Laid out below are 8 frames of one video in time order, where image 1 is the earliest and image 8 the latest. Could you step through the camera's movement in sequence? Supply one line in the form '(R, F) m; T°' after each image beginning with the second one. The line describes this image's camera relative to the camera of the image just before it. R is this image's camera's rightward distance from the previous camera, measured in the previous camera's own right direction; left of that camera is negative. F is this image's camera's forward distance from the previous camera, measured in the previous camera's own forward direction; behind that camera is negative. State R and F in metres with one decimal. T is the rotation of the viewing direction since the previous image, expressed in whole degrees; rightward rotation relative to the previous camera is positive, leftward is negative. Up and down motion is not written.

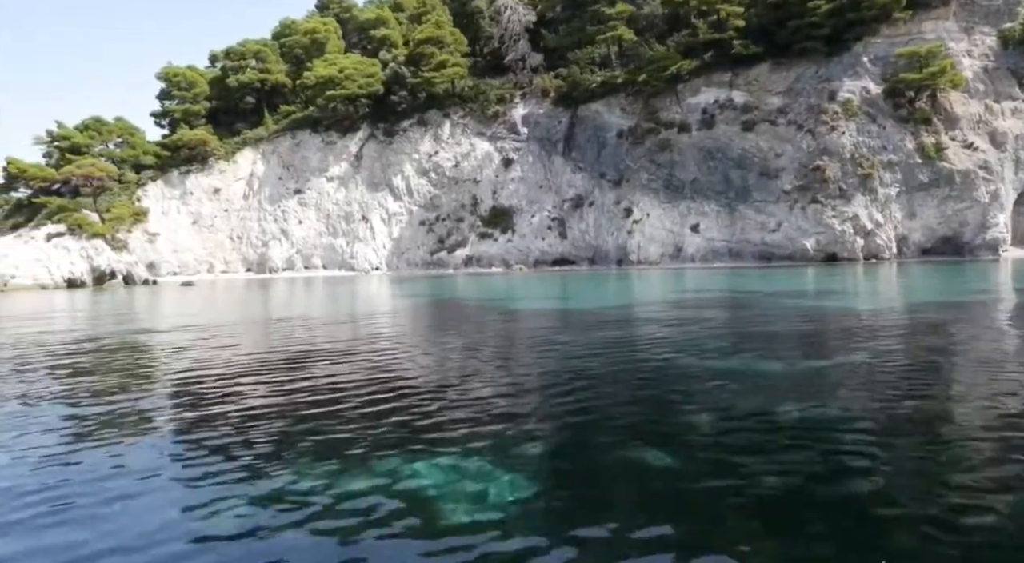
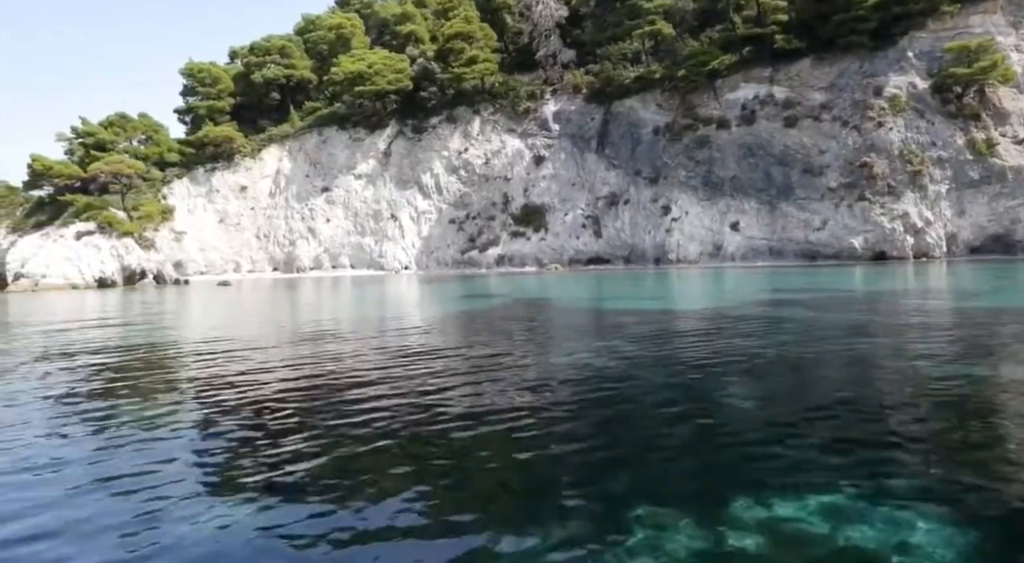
(-2.1, +0.9) m; 0°
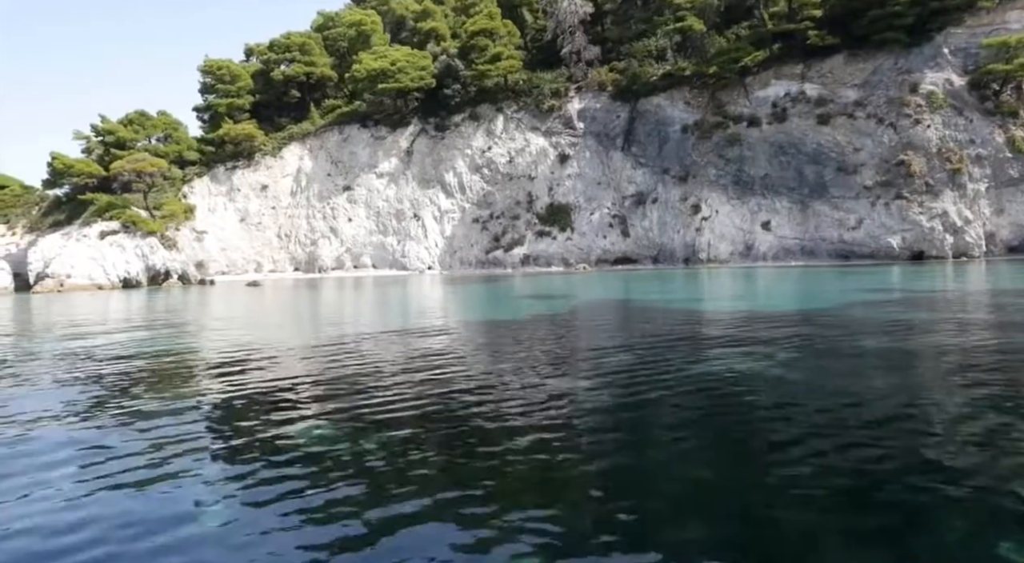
(-1.6, +0.6) m; 0°
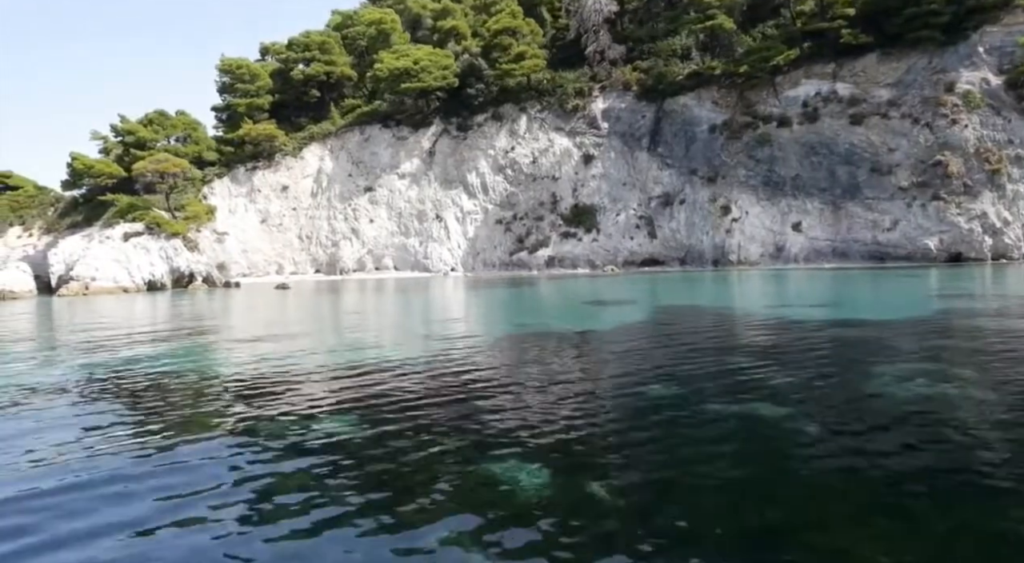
(-1.5, +0.6) m; 0°
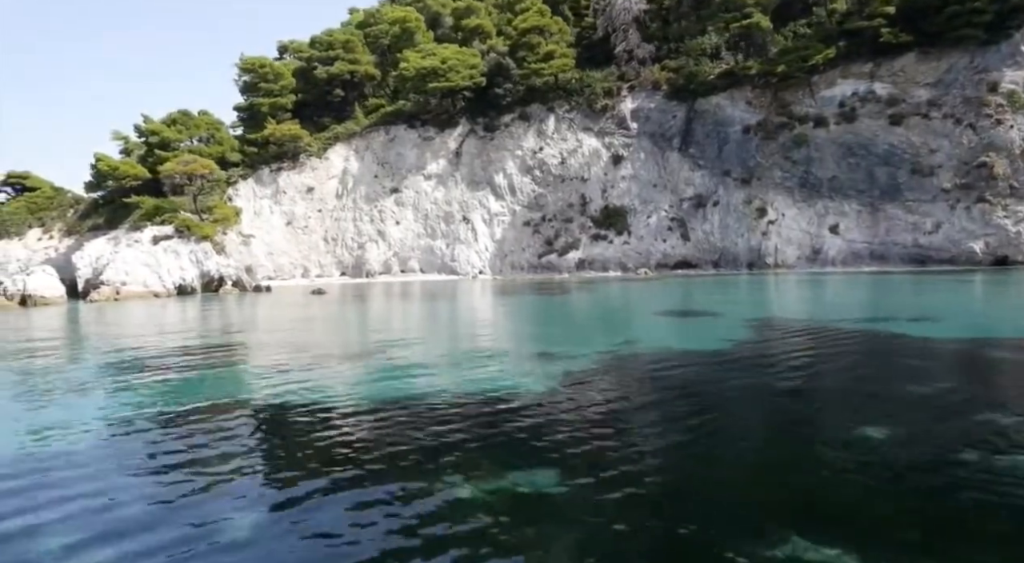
(-1.8, +0.7) m; 0°
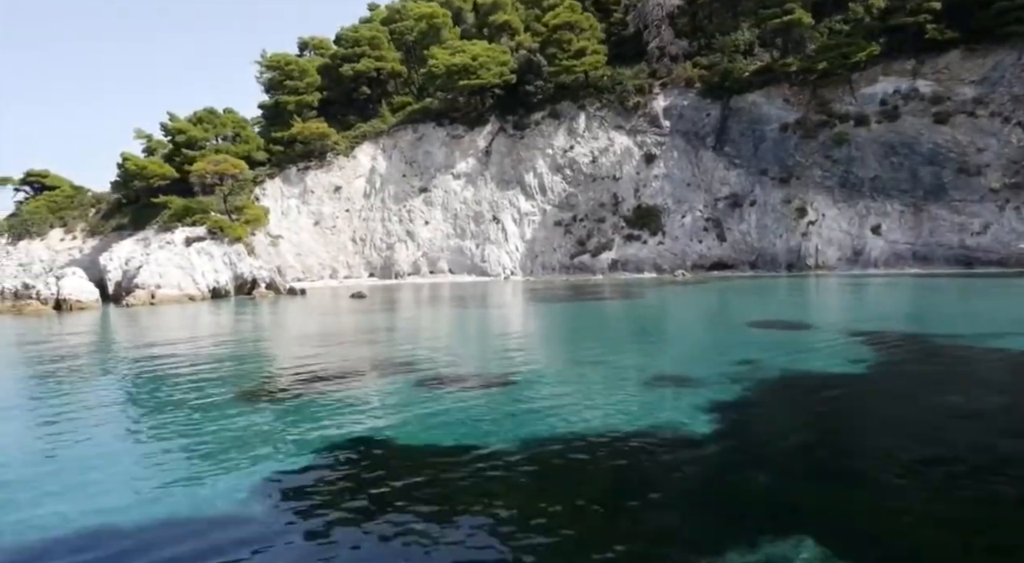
(-1.8, +0.7) m; 0°
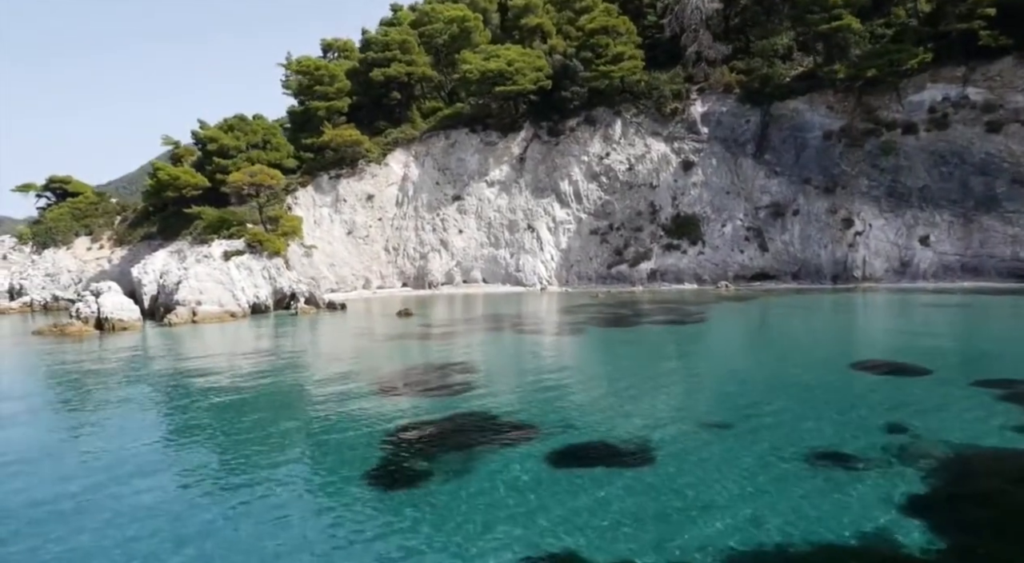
(-2.0, +0.8) m; 0°
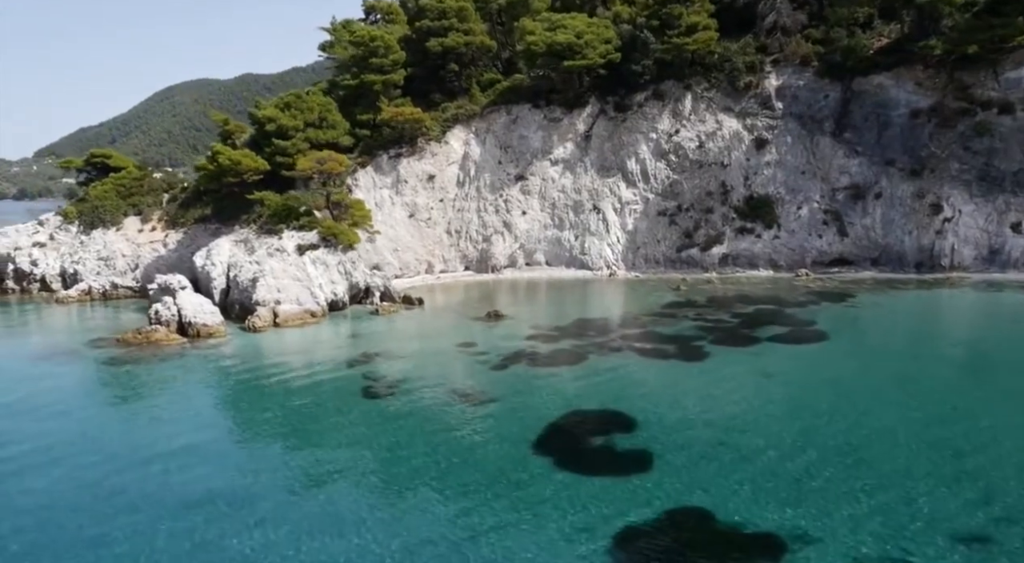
(-3.4, +1.3) m; 0°
